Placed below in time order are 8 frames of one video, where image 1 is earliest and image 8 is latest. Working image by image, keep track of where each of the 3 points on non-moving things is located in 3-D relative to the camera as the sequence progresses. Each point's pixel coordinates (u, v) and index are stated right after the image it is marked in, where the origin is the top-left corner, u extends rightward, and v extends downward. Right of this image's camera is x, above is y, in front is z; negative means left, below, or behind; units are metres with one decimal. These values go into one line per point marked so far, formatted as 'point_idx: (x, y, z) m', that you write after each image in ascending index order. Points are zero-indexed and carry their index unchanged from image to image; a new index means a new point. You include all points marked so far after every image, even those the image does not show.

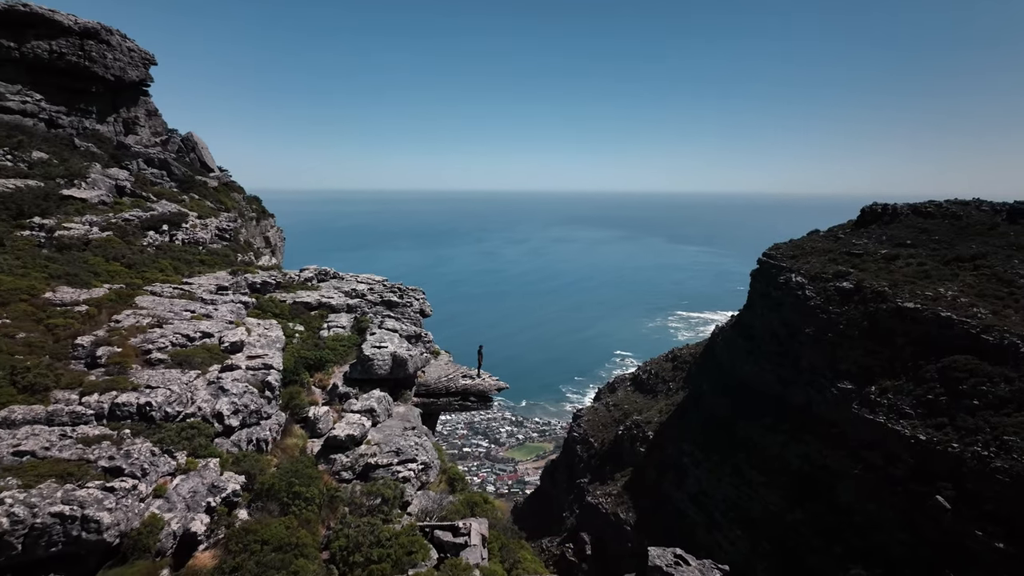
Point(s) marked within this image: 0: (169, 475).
0: (-4.3, -2.3, +8.8) m
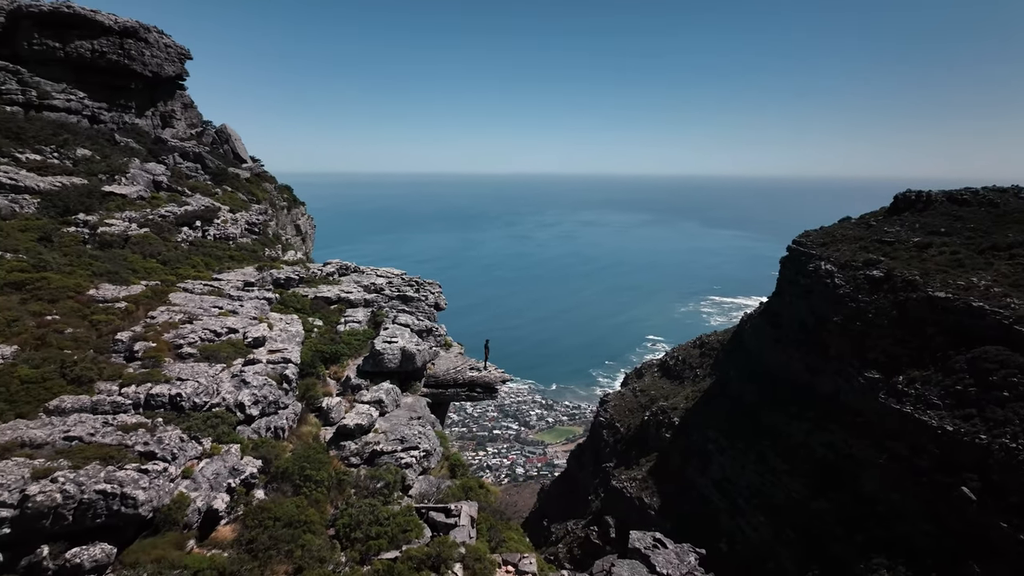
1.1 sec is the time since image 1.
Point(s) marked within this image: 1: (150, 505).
0: (-4.5, -2.4, +10.1) m
1: (-4.4, -2.7, +8.6) m
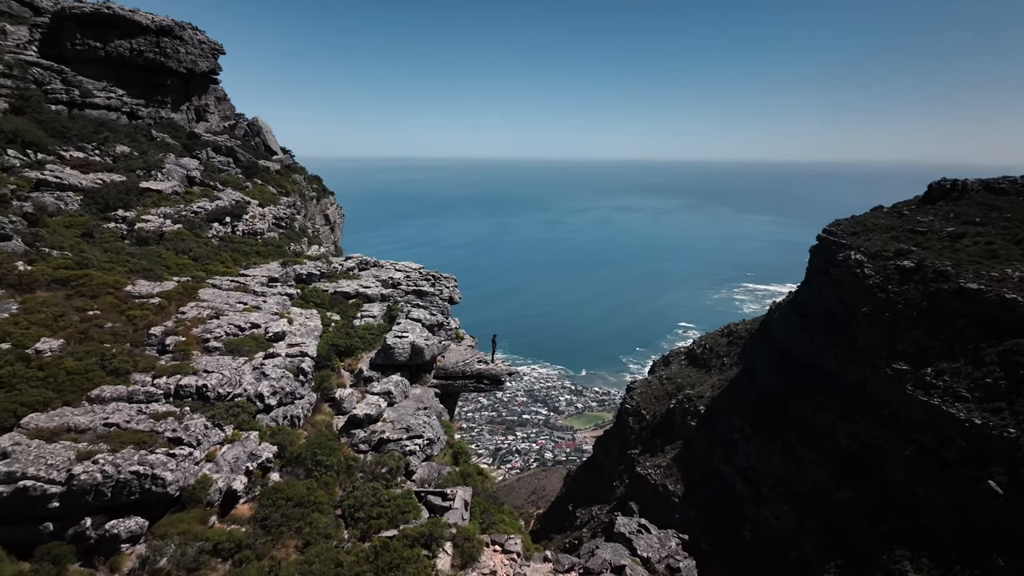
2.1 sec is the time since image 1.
0: (-4.7, -2.5, +11.3) m
1: (-4.7, -2.7, +9.9) m
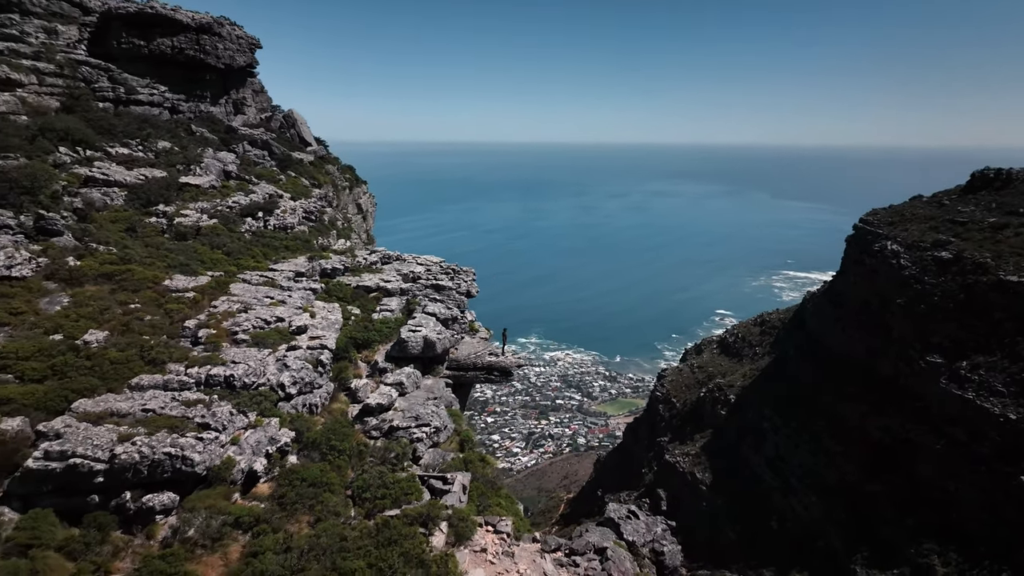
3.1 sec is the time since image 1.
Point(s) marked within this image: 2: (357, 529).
0: (-4.8, -2.5, +12.6) m
1: (-4.9, -2.8, +11.2) m
2: (-2.5, -3.8, +11.2) m
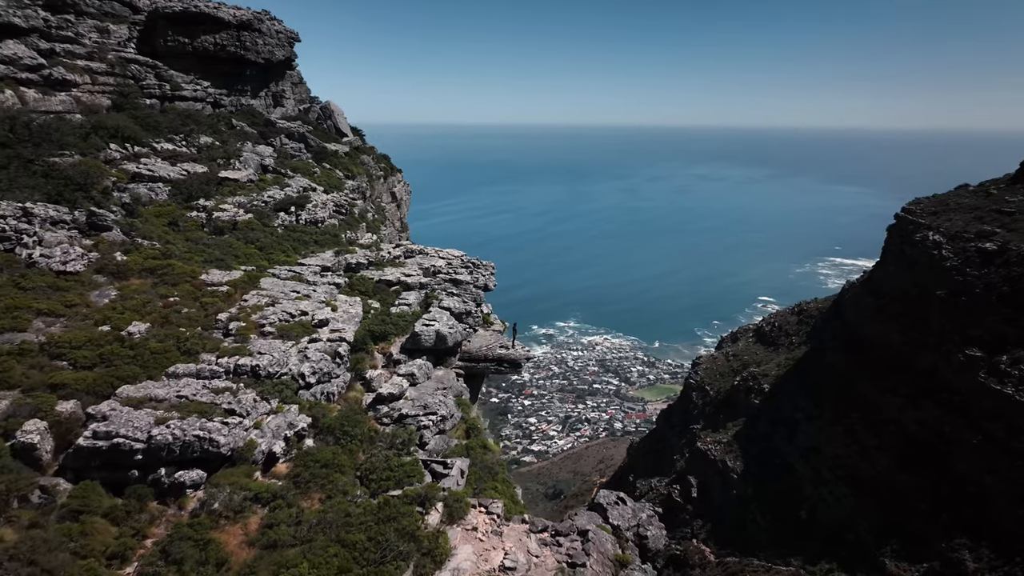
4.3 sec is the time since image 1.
0: (-4.9, -2.5, +14.0) m
1: (-5.1, -2.8, +12.7) m
2: (-2.7, -3.9, +12.6) m
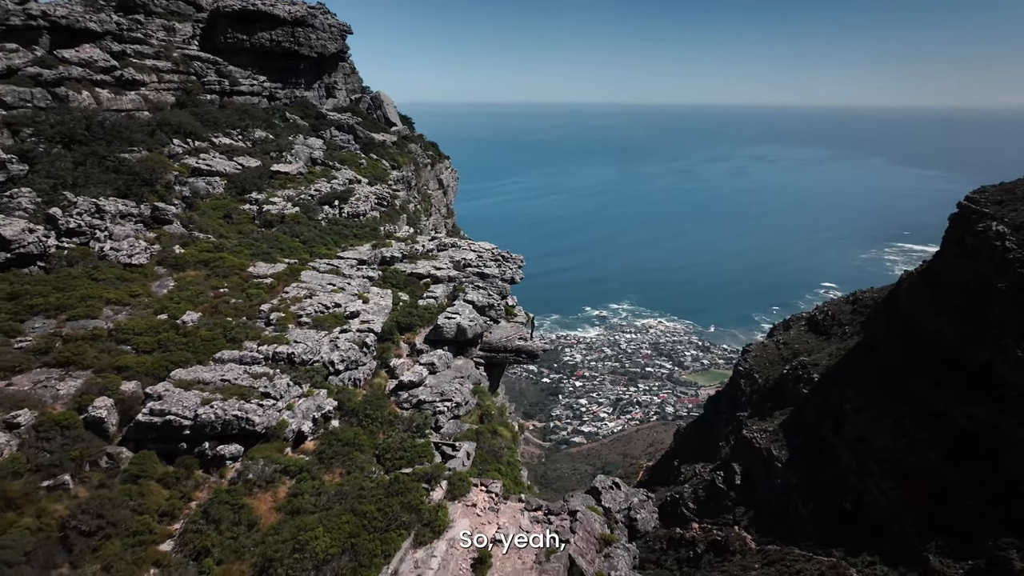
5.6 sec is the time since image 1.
0: (-4.9, -2.5, +16.0) m
1: (-5.1, -2.8, +14.6) m
2: (-2.8, -3.9, +14.3) m
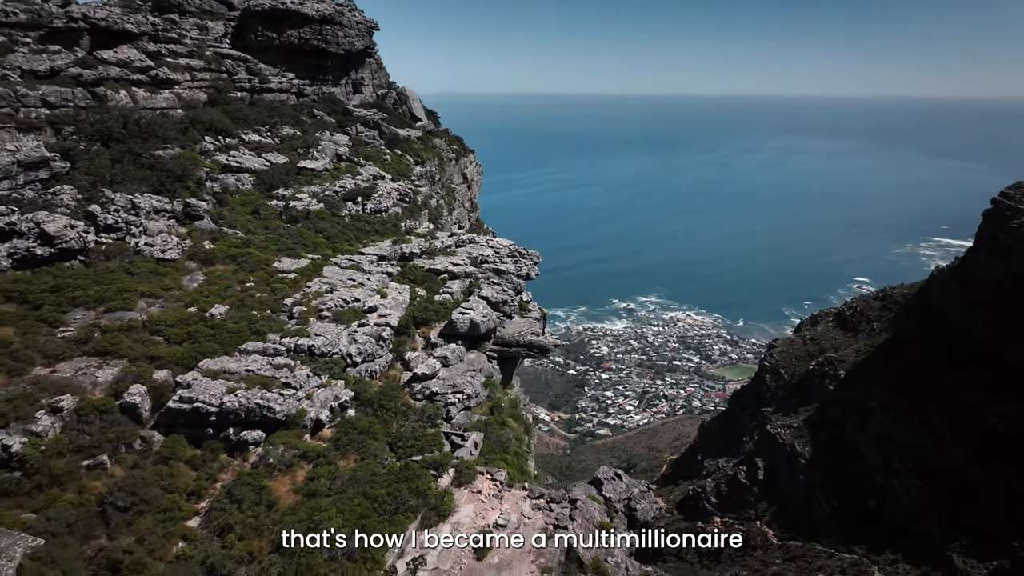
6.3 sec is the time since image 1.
0: (-4.7, -2.4, +17.0) m
1: (-5.0, -2.8, +15.6) m
2: (-2.7, -3.9, +15.3) m
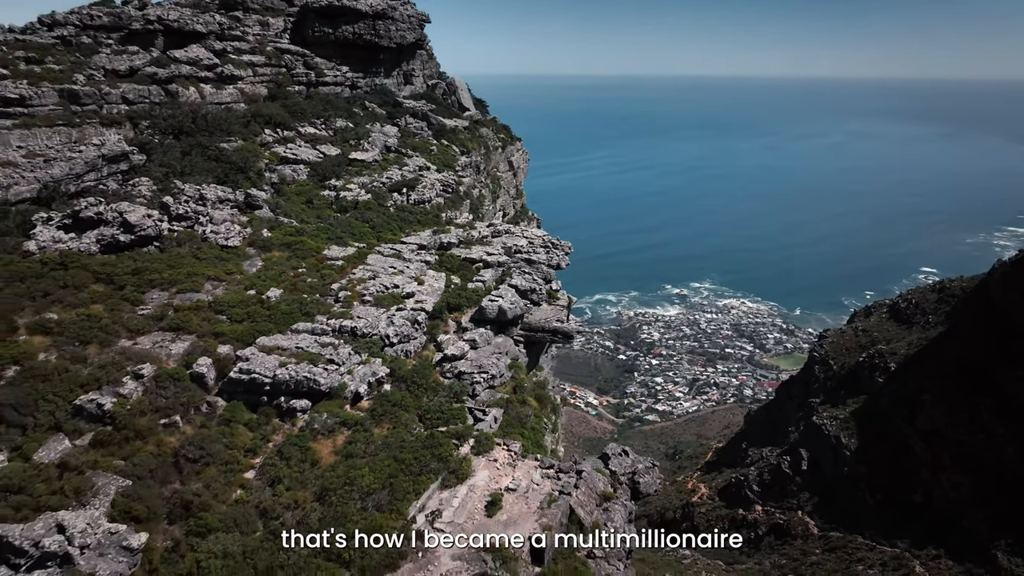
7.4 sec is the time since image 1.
0: (-4.2, -2.1, +19.2) m
1: (-4.7, -2.5, +17.9) m
2: (-2.4, -3.6, +17.4) m
